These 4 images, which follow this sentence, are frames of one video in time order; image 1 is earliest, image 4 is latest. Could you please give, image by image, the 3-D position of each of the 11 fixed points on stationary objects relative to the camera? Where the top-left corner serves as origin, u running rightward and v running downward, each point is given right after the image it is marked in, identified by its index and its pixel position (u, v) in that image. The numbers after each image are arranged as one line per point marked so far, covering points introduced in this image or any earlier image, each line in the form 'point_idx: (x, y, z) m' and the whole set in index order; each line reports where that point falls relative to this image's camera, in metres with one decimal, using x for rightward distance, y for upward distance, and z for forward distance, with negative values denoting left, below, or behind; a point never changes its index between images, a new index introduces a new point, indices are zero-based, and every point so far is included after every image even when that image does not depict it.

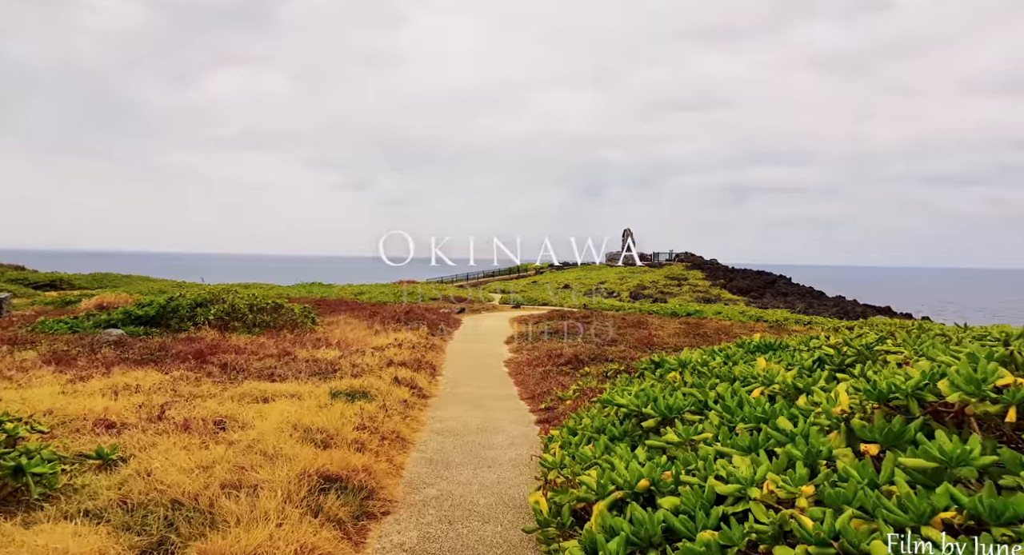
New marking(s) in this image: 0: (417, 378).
0: (-2.0, -2.1, +13.5) m
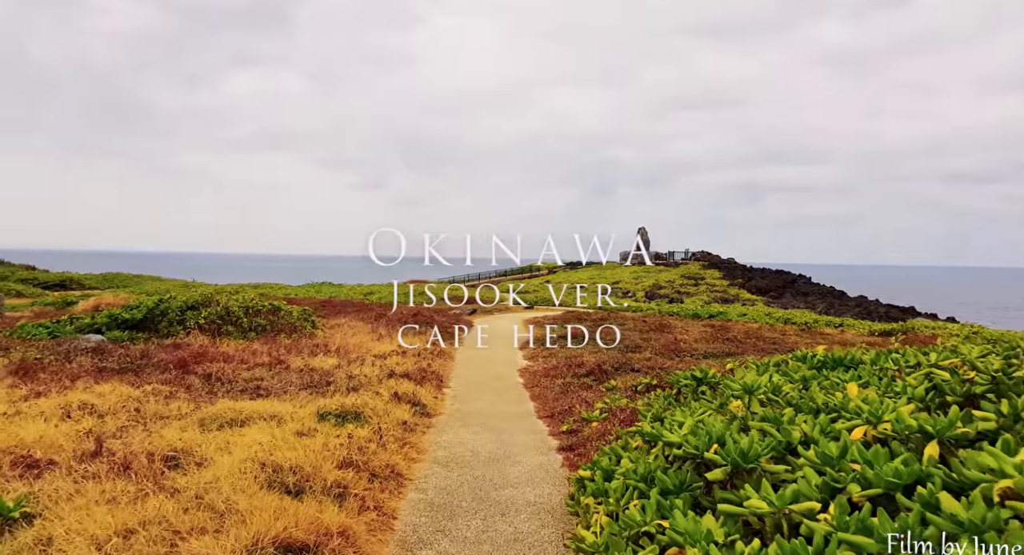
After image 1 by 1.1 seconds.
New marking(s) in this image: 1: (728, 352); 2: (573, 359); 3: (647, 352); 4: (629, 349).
0: (-1.7, -2.1, +11.9) m
1: (+6.0, -2.2, +18.3) m
2: (+1.5, -2.0, +15.9) m
3: (+3.6, -2.1, +17.7) m
4: (+3.3, -2.0, +18.2) m
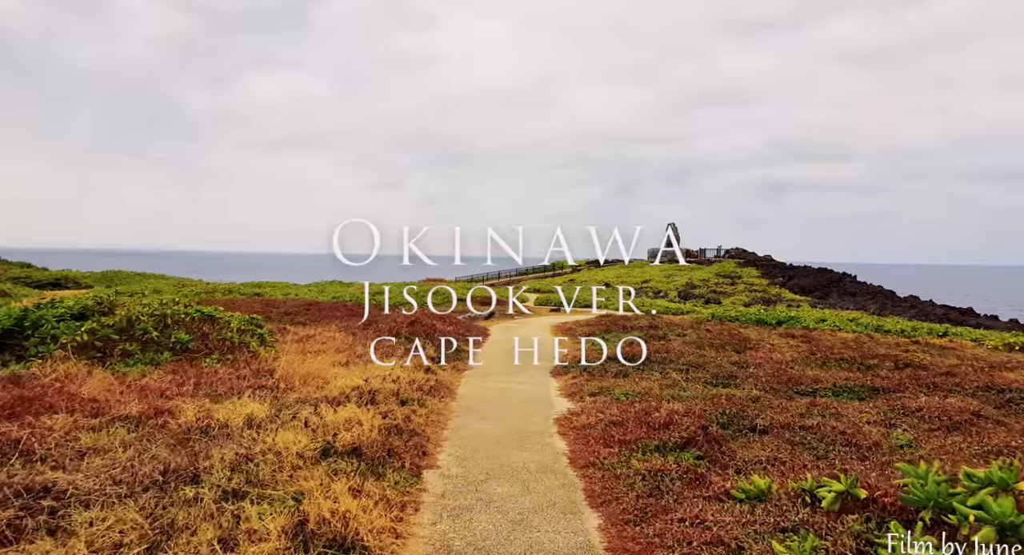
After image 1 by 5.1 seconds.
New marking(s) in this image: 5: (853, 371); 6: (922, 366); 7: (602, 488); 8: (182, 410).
0: (-1.3, -2.0, +5.7) m
1: (+6.6, -2.1, +11.9) m
2: (+2.0, -2.0, +9.6) m
3: (+4.1, -2.0, +11.3) m
4: (+3.8, -1.9, +11.9) m
5: (+7.5, -2.0, +14.4) m
6: (+9.2, -2.0, +14.7) m
7: (+0.9, -2.2, +6.9) m
8: (-4.7, -1.9, +9.4) m
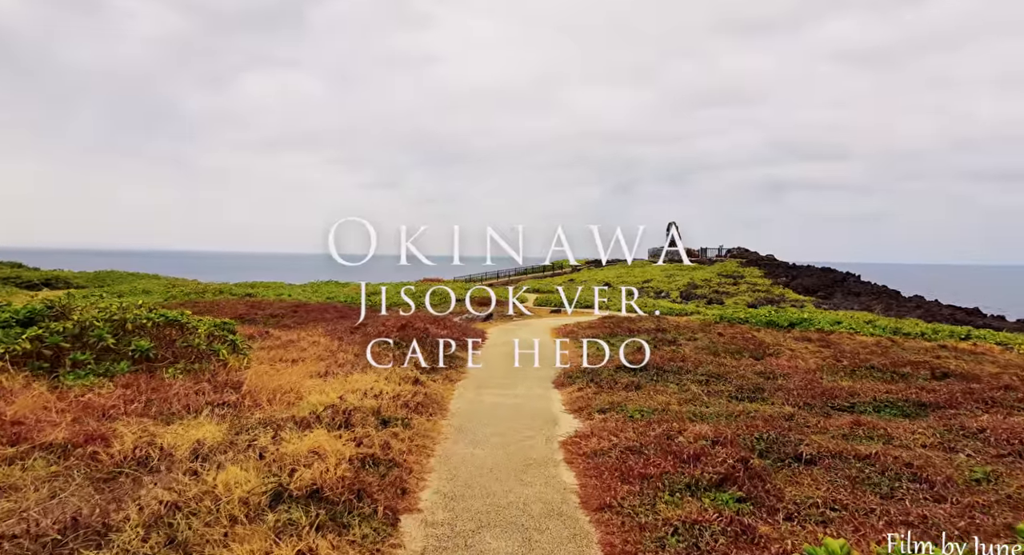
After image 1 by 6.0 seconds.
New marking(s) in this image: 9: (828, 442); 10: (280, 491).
0: (-1.3, -2.0, +4.3) m
1: (+6.5, -2.1, +10.4) m
2: (+2.0, -2.0, +8.1) m
3: (+4.1, -2.0, +9.9) m
4: (+3.8, -1.9, +10.5) m
5: (+7.5, -2.0, +13.0) m
6: (+9.2, -2.0, +13.2) m
7: (+0.9, -2.2, +5.5) m
8: (-4.7, -1.9, +7.9) m
9: (+3.9, -2.0, +8.2) m
10: (-2.1, -1.9, +6.0) m
